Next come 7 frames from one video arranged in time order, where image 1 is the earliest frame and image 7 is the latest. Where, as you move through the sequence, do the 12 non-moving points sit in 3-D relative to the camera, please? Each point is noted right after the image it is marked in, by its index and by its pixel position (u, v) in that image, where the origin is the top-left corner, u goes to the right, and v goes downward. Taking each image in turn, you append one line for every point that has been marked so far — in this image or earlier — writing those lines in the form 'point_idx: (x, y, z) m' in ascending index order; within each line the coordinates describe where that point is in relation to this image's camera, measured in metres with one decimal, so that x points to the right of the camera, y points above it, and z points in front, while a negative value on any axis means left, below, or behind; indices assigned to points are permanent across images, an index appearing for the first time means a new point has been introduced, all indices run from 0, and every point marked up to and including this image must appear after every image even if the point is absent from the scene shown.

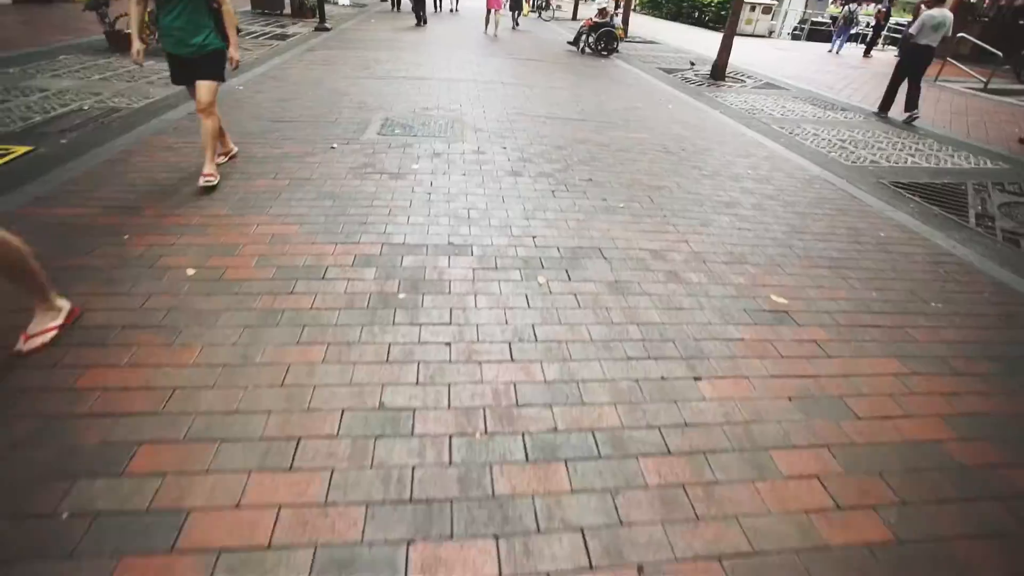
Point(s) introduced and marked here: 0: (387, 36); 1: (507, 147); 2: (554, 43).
0: (-3.0, +6.1, +12.8) m
1: (0.0, +1.3, +4.9) m
2: (+1.1, +6.2, +13.5) m
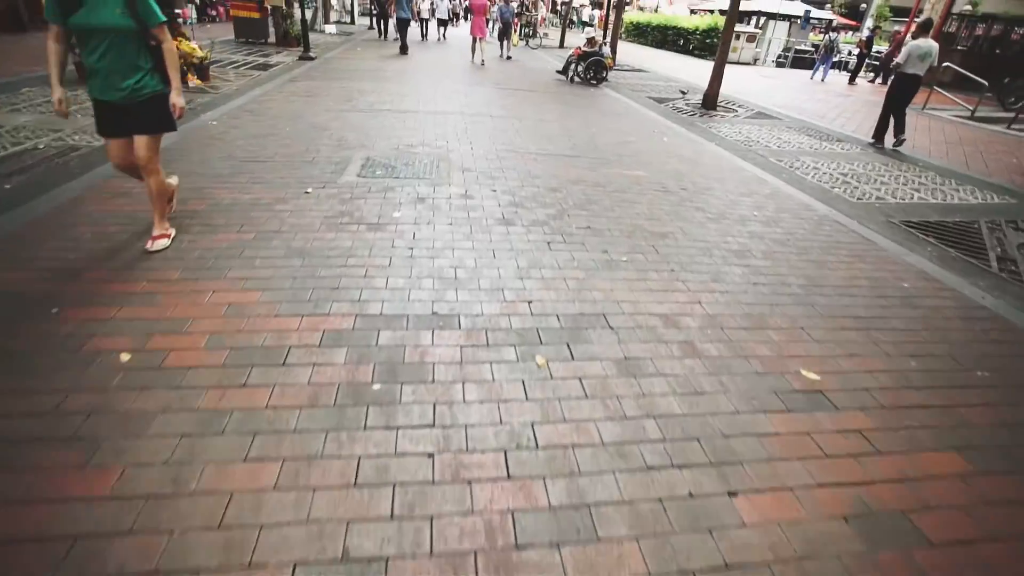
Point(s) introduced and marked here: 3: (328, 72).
0: (-3.3, +5.3, +12.6) m
1: (-0.1, +0.8, +4.6) m
2: (+0.8, +5.4, +13.3) m
3: (-3.9, +4.7, +11.4) m
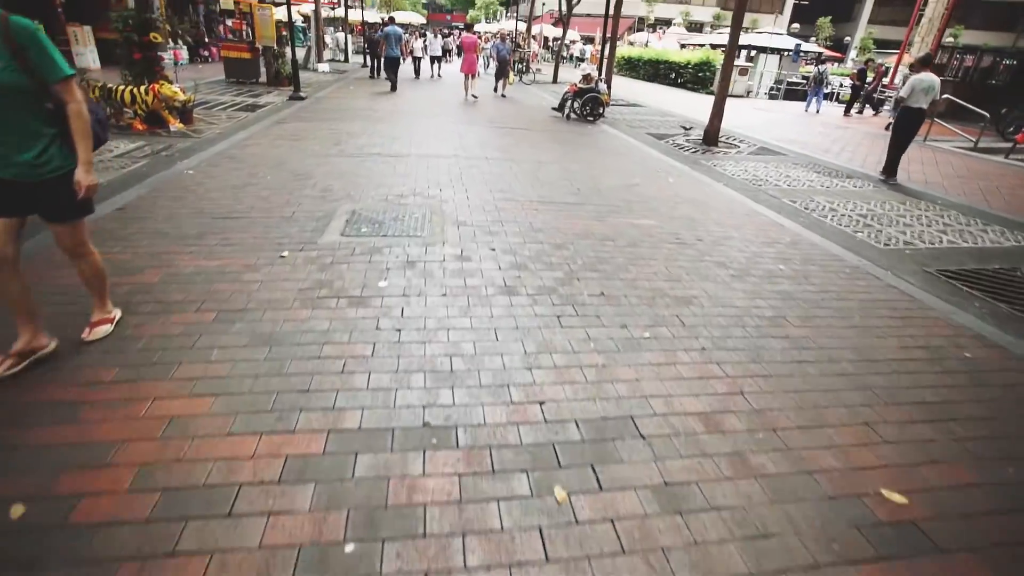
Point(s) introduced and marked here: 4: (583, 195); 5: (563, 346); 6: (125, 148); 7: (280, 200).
0: (-3.4, +4.3, +12.3) m
1: (-0.1, +0.3, +4.1) m
2: (+0.7, +4.4, +13.1) m
3: (-4.0, +3.7, +11.1) m
4: (+0.8, +1.0, +5.8) m
5: (+0.3, -0.3, +2.9) m
6: (-5.4, +2.0, +7.4) m
7: (-2.3, +0.9, +5.2) m
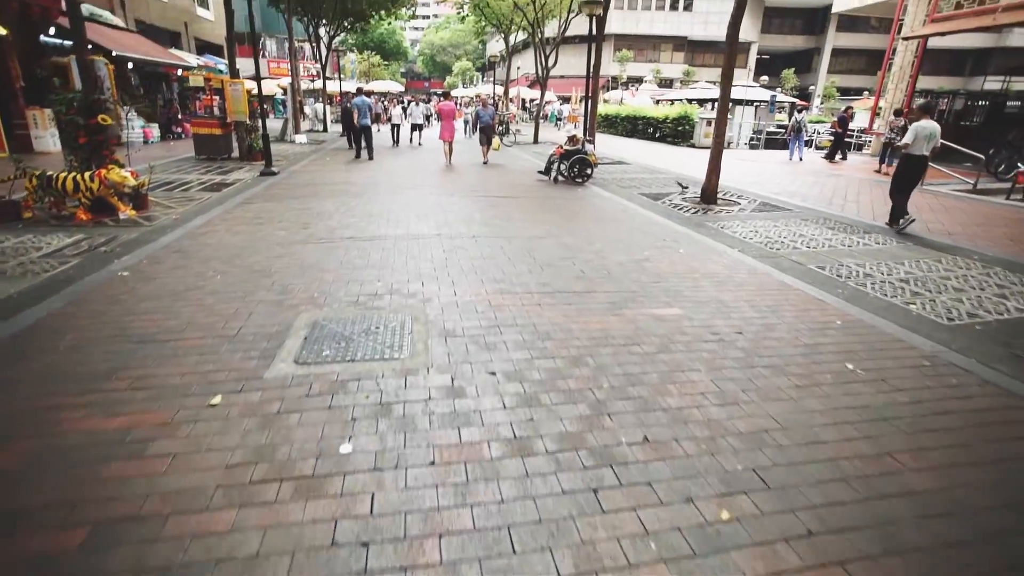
0: (-3.7, +2.4, +11.6) m
1: (-0.1, -0.5, +3.1) m
2: (+0.3, +2.7, +12.5) m
3: (-4.3, +2.0, +10.4) m
4: (+0.7, +0.1, +5.0) m
5: (+0.4, -1.0, +2.0) m
6: (-5.5, +0.6, +6.4) m
7: (-2.3, -0.2, +4.2) m
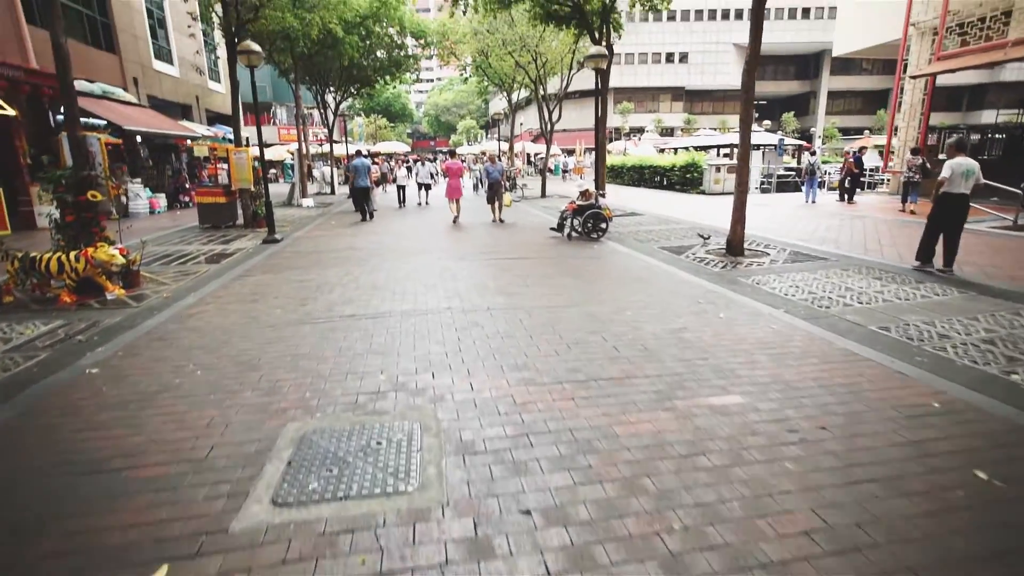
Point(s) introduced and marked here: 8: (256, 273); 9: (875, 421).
0: (-3.5, +1.0, +11.2) m
1: (+0.1, -1.0, +2.4) m
2: (+0.5, +1.3, +12.0) m
3: (-4.1, +0.6, +9.9) m
4: (+0.9, -0.6, +4.2) m
5: (+0.6, -1.4, +1.2) m
6: (-5.3, -0.5, +5.8) m
7: (-2.1, -0.9, +3.5) m
8: (-4.2, +0.2, +8.6) m
9: (+2.4, -0.9, +3.4) m
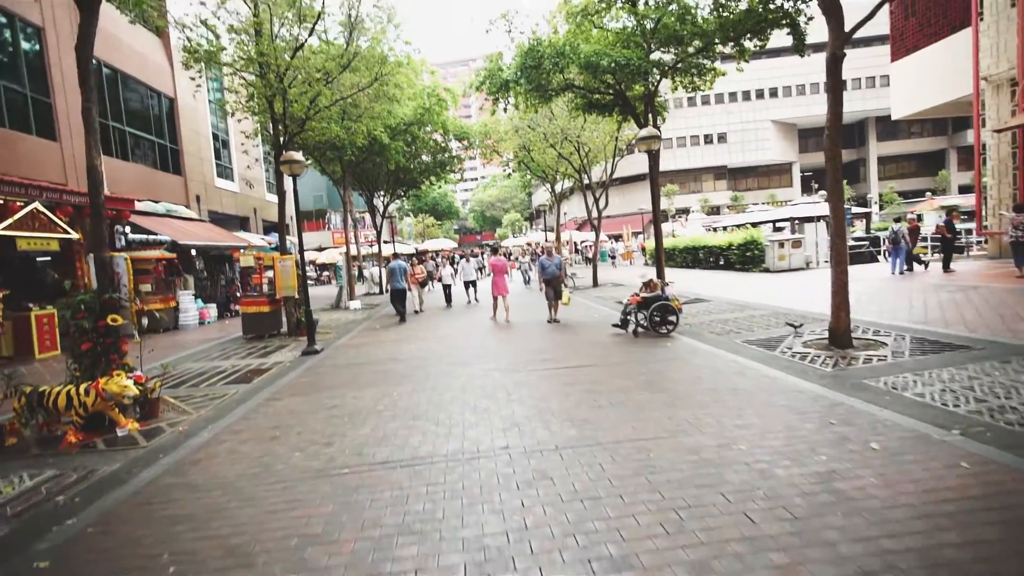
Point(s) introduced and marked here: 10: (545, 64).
0: (-2.4, -1.2, +10.2) m
1: (+0.4, -1.6, +1.0) m
2: (+1.7, -0.8, +10.8) m
3: (-3.1, -1.4, +9.0) m
4: (+1.4, -1.4, +2.8) m
5: (+0.8, -1.7, -0.3) m
6: (-4.6, -1.9, +4.9) m
7: (-1.6, -1.7, +2.3) m
8: (-3.3, -1.5, +7.6) m
9: (+2.8, -1.4, +1.8) m
10: (+1.0, +6.3, +15.0) m
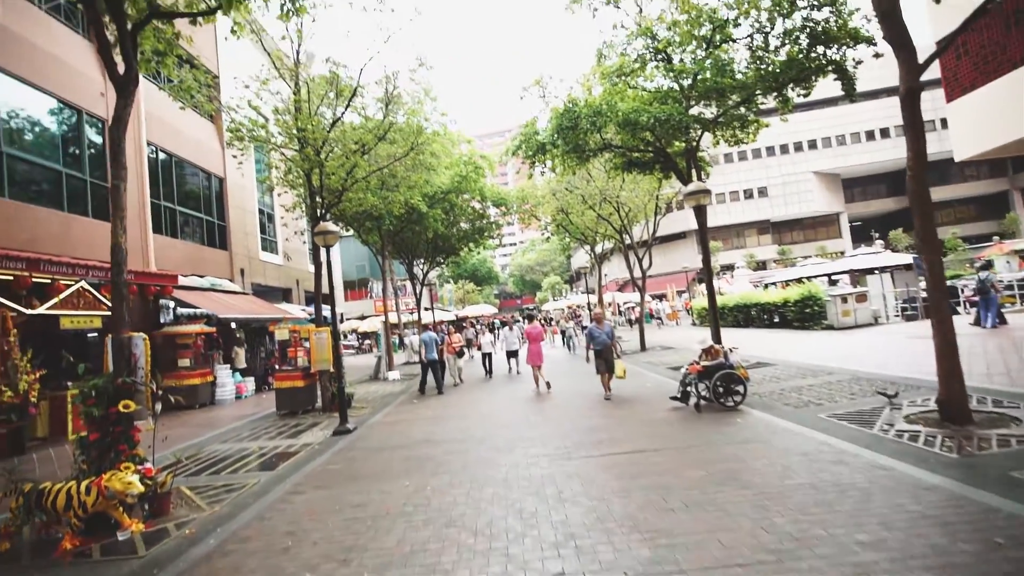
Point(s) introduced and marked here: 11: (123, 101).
0: (-1.6, -2.5, +9.4) m
1: (+0.6, -1.7, -0.1) m
2: (+2.5, -2.0, +9.7) m
3: (-2.4, -2.6, +8.1) m
4: (+1.6, -1.7, +1.7) m
5: (+0.8, -1.6, -1.4) m
6: (-4.2, -2.6, +4.2) m
7: (-1.4, -2.1, +1.4) m
8: (-2.6, -2.6, +6.8) m
9: (+2.9, -1.6, +0.6) m
10: (+2.0, +4.6, +14.7) m
11: (-5.4, +2.6, +7.4) m
